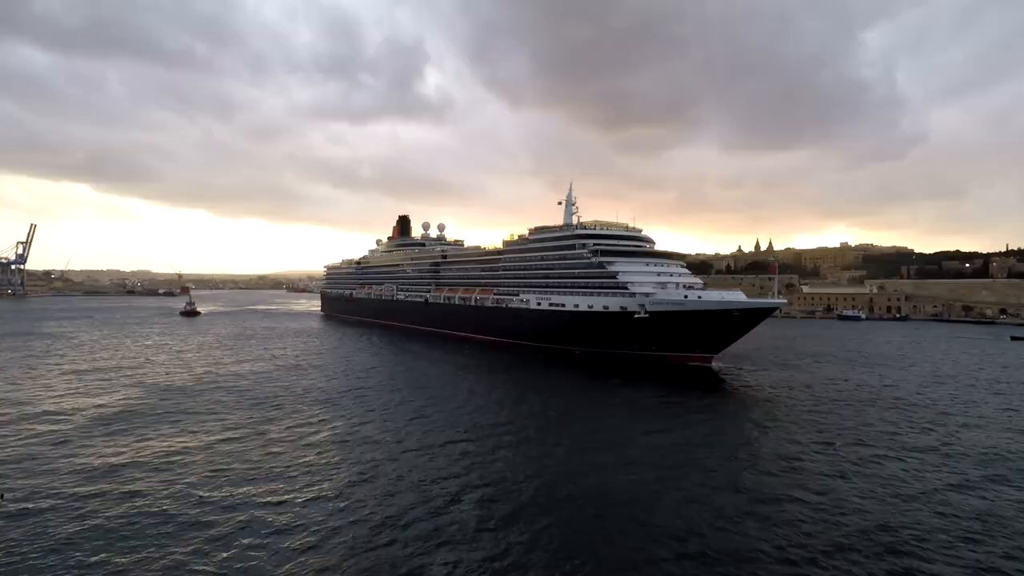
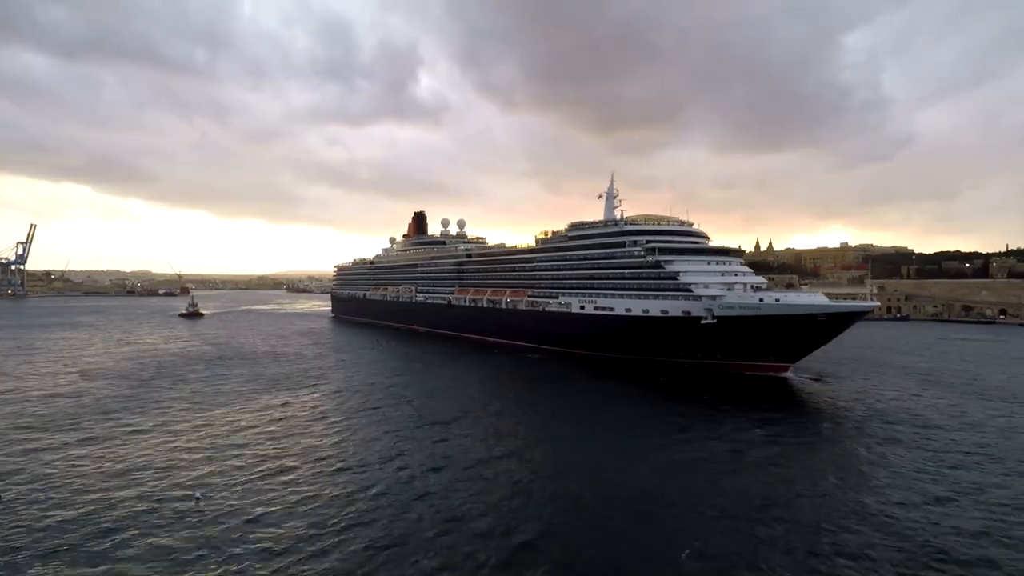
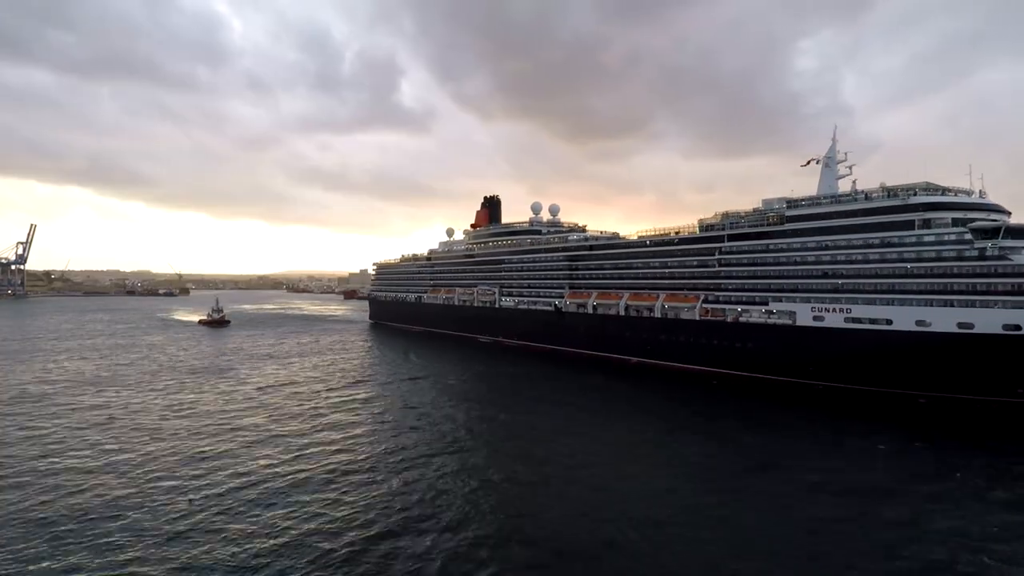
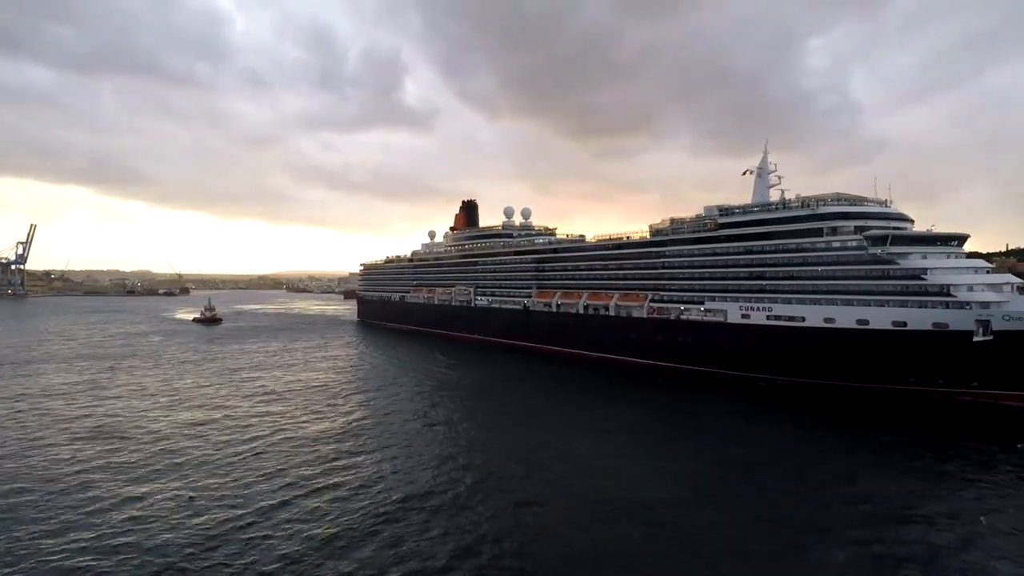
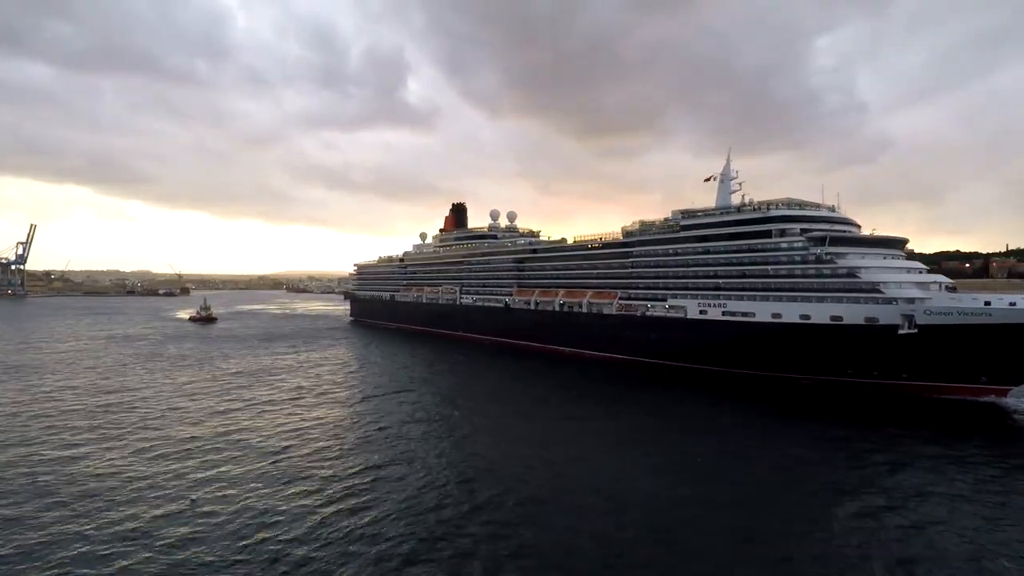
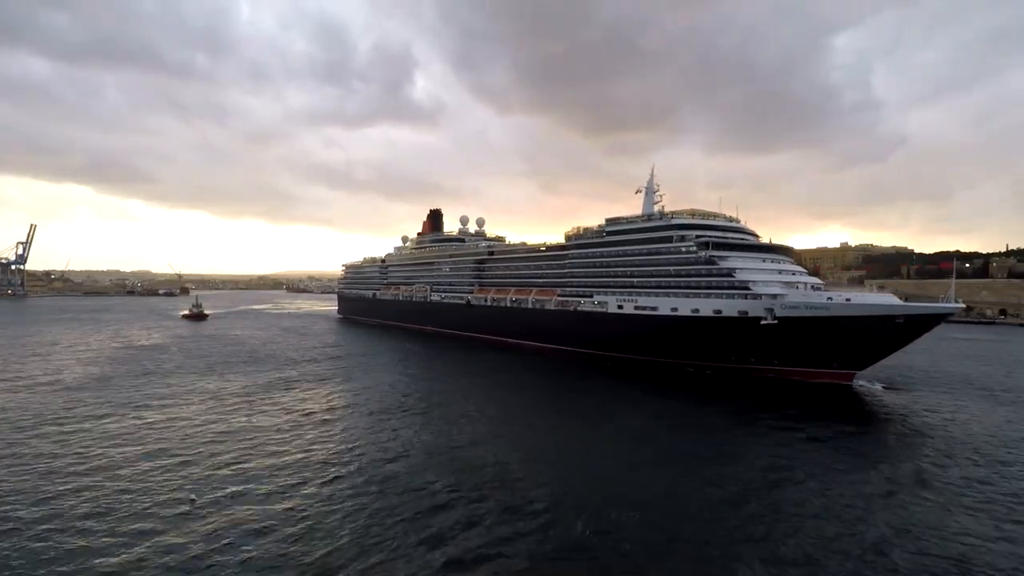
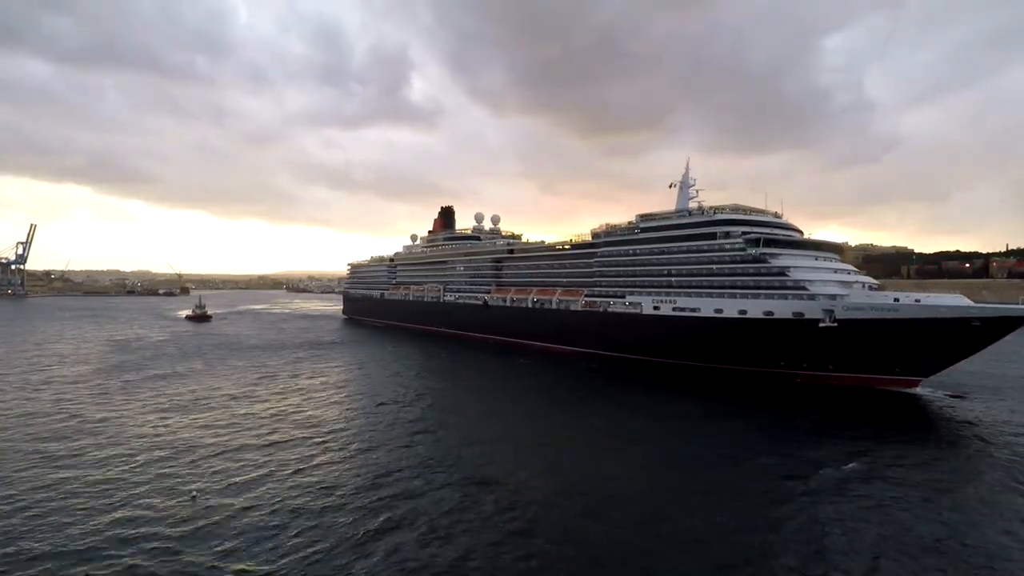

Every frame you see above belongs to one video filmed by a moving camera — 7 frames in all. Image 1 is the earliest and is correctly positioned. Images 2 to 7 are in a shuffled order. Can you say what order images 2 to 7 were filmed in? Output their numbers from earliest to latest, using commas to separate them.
2, 6, 7, 5, 4, 3
